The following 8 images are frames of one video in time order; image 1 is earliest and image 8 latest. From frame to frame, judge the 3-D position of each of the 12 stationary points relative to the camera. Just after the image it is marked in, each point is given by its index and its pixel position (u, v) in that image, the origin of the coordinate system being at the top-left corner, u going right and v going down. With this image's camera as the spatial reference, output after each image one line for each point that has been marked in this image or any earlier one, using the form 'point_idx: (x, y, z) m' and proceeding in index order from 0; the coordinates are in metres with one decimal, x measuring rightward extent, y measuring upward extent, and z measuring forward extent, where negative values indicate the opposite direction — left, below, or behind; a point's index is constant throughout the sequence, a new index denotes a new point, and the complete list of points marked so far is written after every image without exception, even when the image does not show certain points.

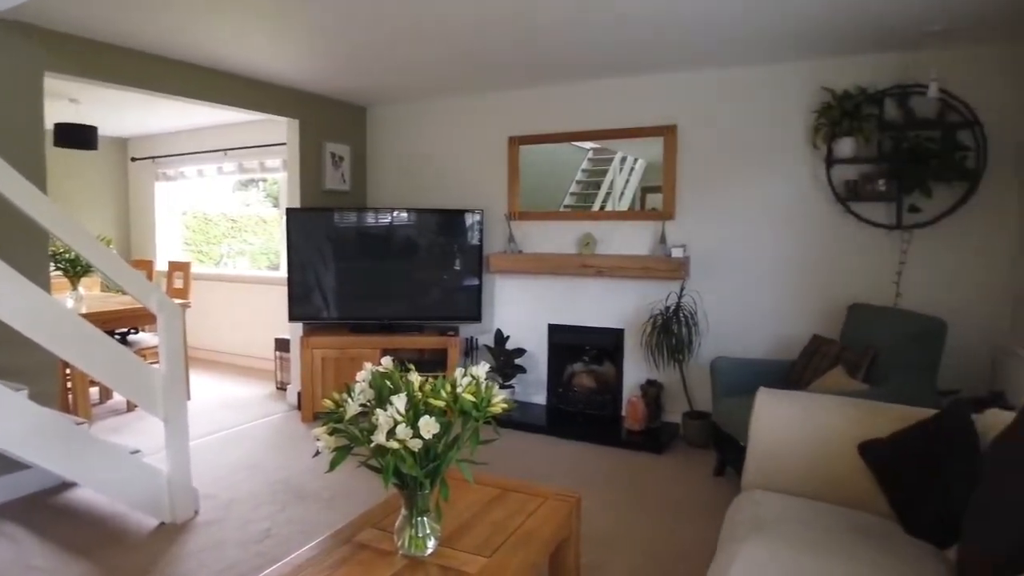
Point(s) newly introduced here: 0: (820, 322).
0: (+1.7, -0.2, +3.8) m
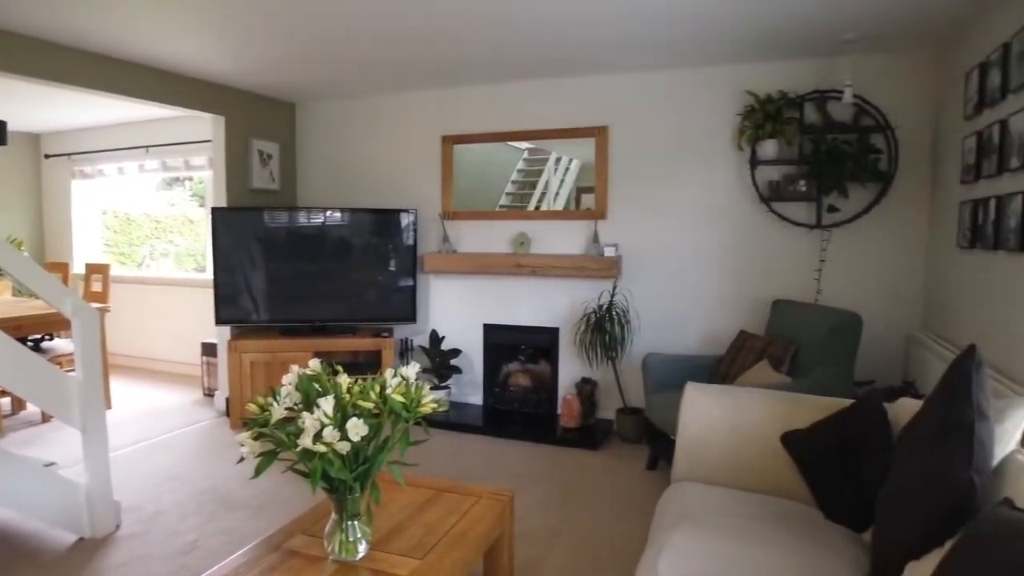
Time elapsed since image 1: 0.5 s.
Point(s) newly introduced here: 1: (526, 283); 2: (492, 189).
0: (+1.3, -0.2, +4.0) m
1: (+0.1, 0.0, +4.4) m
2: (-0.2, +0.6, +4.5) m
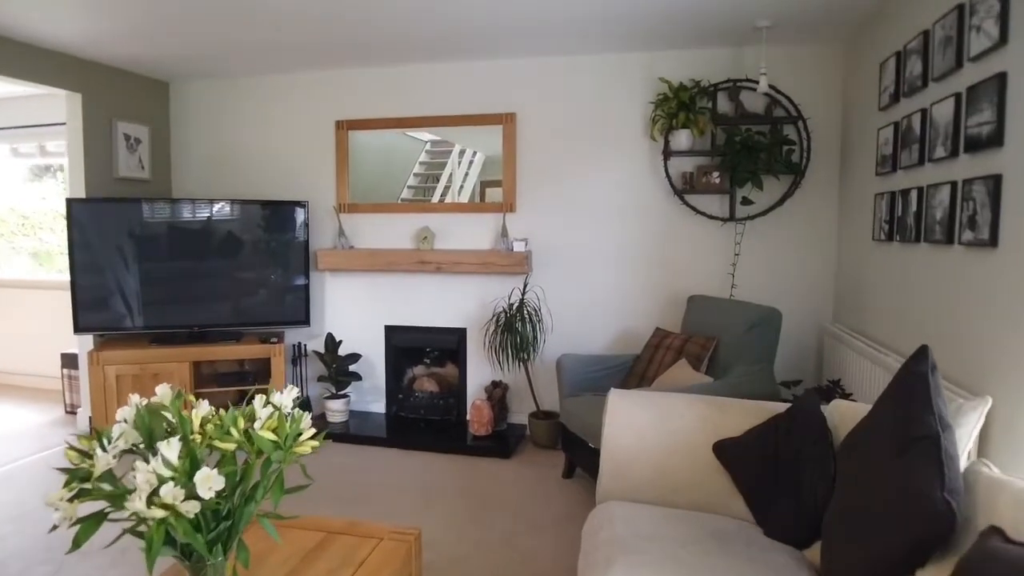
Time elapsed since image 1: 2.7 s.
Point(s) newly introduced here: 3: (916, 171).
0: (+0.8, -0.1, +3.8) m
1: (-0.5, 0.0, +4.1) m
2: (-0.7, +0.6, +4.2) m
3: (+1.5, +0.4, +2.6) m
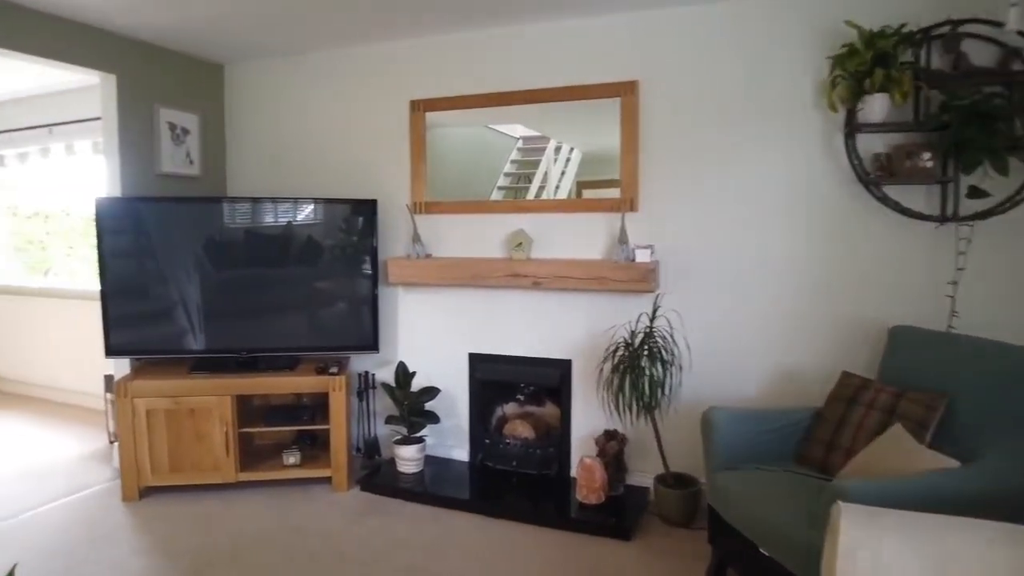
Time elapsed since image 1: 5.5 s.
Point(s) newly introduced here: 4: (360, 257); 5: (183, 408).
0: (+1.3, -0.2, +2.8) m
1: (0.0, 0.0, +3.3) m
2: (-0.2, +0.5, +3.4) m
3: (+1.8, +0.3, +1.5) m
4: (-0.7, +0.1, +3.4) m
5: (-1.5, -0.5, +3.1) m
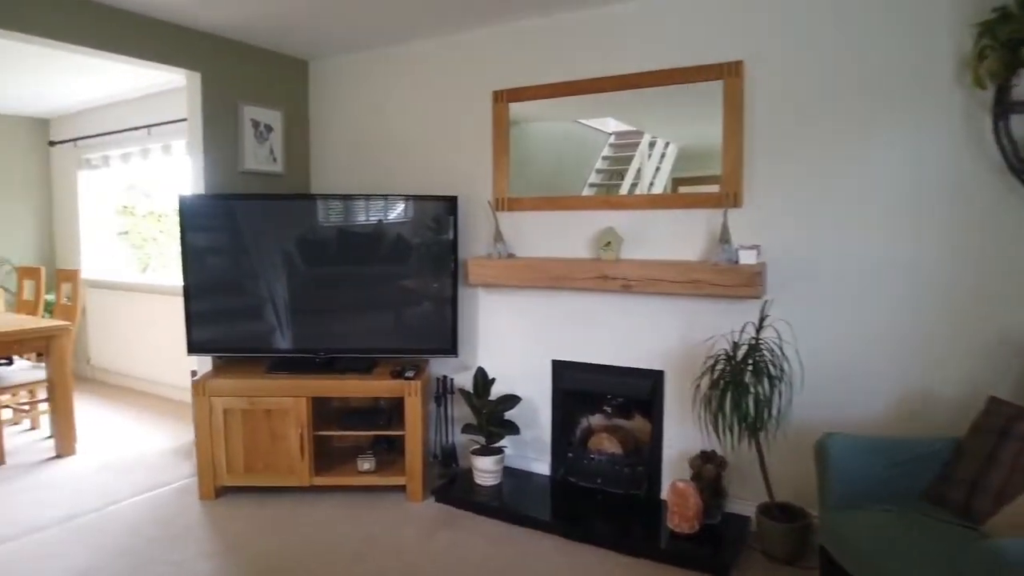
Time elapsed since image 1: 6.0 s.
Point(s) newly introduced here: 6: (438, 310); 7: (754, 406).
0: (+1.6, -0.3, +2.4) m
1: (+0.4, -0.1, +3.0) m
2: (+0.2, +0.5, +3.2) m
3: (+2.0, +0.3, +1.0) m
4: (-0.3, +0.1, +3.2) m
5: (-1.1, -0.5, +3.1) m
6: (-0.4, -0.1, +3.3) m
7: (+0.8, -0.4, +2.4) m
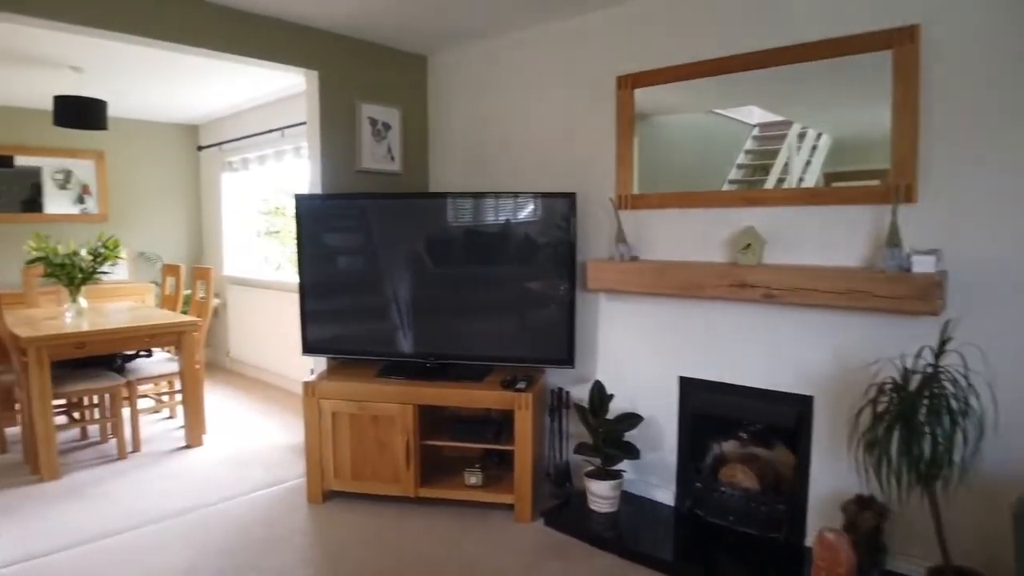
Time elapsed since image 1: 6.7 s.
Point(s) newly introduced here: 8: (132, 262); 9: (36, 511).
0: (+1.9, -0.3, +1.8) m
1: (+0.9, -0.1, +2.6) m
2: (+0.7, +0.5, +2.8) m
3: (+2.0, +0.2, +0.4) m
4: (+0.2, +0.1, +3.0) m
5: (-0.6, -0.5, +3.0) m
6: (+0.2, -0.1, +3.0) m
7: (+1.1, -0.4, +1.9) m
8: (-3.0, +0.2, +5.6) m
9: (-2.0, -0.9, +3.0) m
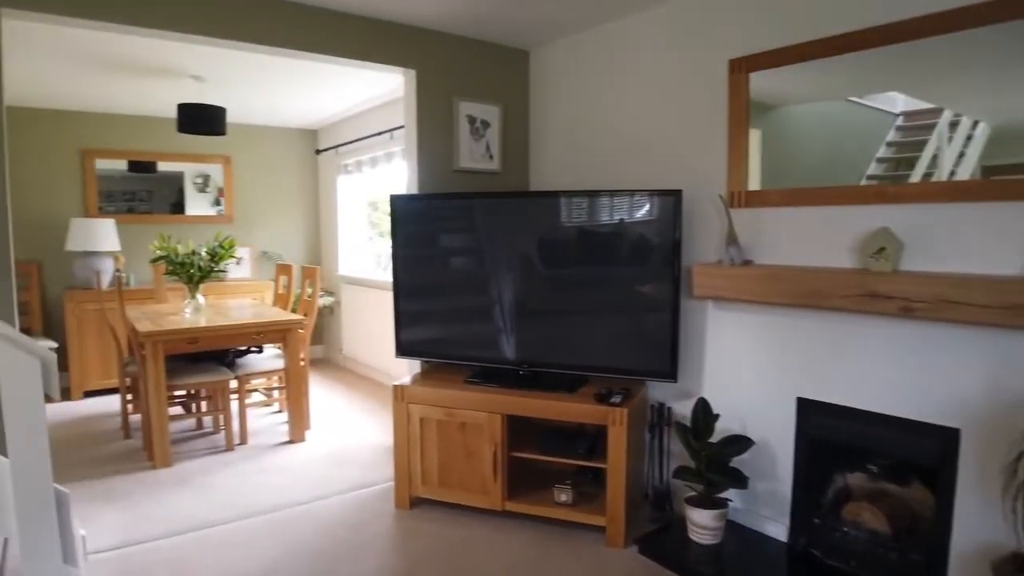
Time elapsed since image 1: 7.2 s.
0: (+2.1, -0.4, +1.3) m
1: (+1.2, -0.1, +2.3) m
2: (+1.1, +0.5, +2.5) m
3: (+1.9, +0.2, -0.1) m
4: (+0.6, +0.1, +2.7) m
5: (-0.2, -0.5, +2.9) m
6: (+0.5, -0.1, +2.8) m
7: (+1.3, -0.5, +1.5) m
8: (-2.1, +0.2, +5.8) m
9: (-1.6, -0.9, +3.1) m
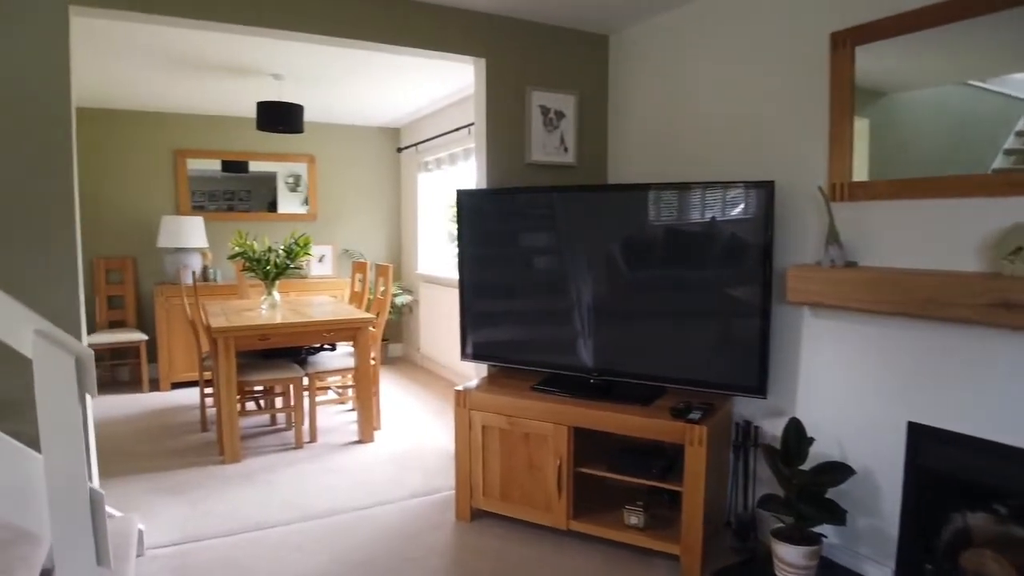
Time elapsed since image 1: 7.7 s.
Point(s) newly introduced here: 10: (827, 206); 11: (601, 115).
0: (+2.1, -0.4, +0.8) m
1: (+1.4, -0.1, +1.9) m
2: (+1.3, +0.4, +2.1) m
3: (+1.8, +0.2, -0.5) m
4: (+0.8, +0.1, +2.5) m
5: (0.0, -0.5, +2.7) m
6: (+0.8, -0.2, +2.5) m
7: (+1.4, -0.5, +1.2) m
8: (-1.4, +0.3, +5.9) m
9: (-1.3, -0.9, +3.1) m
10: (+1.1, +0.3, +2.4) m
11: (+0.4, +0.8, +3.4) m
